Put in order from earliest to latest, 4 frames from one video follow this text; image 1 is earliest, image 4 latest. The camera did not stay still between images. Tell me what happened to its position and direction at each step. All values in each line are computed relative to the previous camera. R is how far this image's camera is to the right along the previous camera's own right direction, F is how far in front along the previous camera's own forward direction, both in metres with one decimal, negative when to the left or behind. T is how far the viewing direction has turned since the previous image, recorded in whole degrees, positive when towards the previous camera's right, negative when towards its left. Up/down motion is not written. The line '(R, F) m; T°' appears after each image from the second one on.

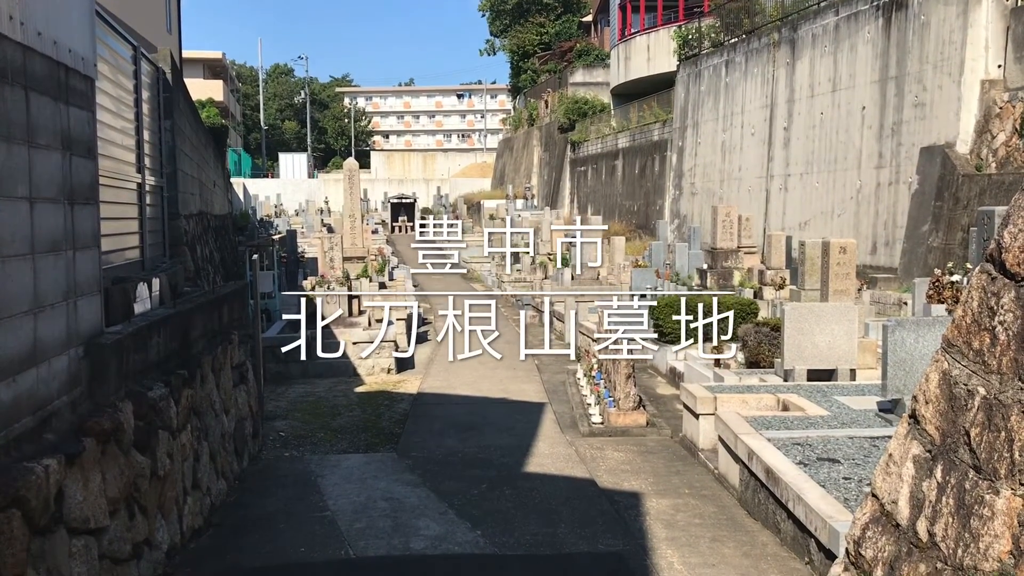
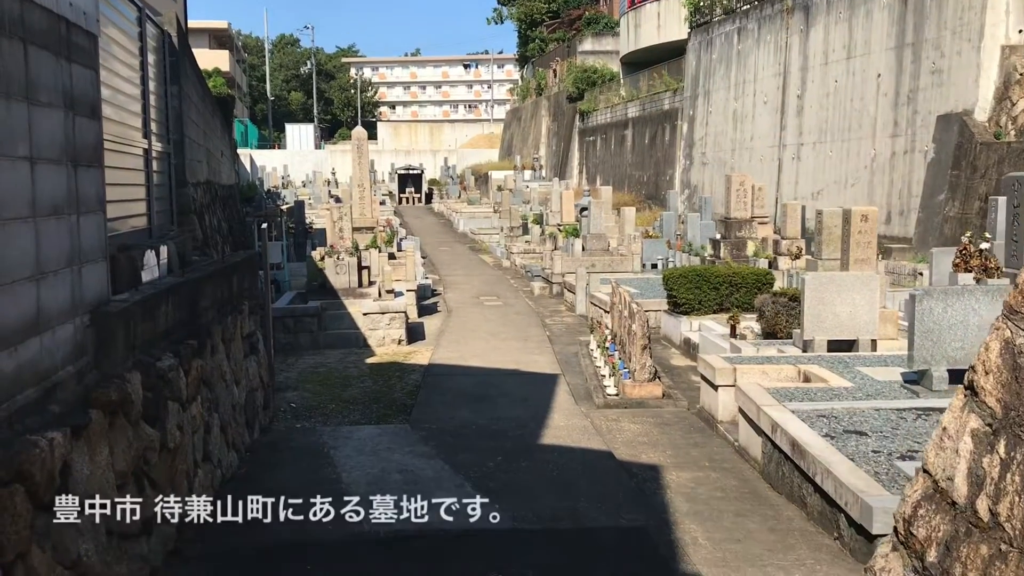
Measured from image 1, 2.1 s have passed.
(-0.1, +0.2) m; 0°
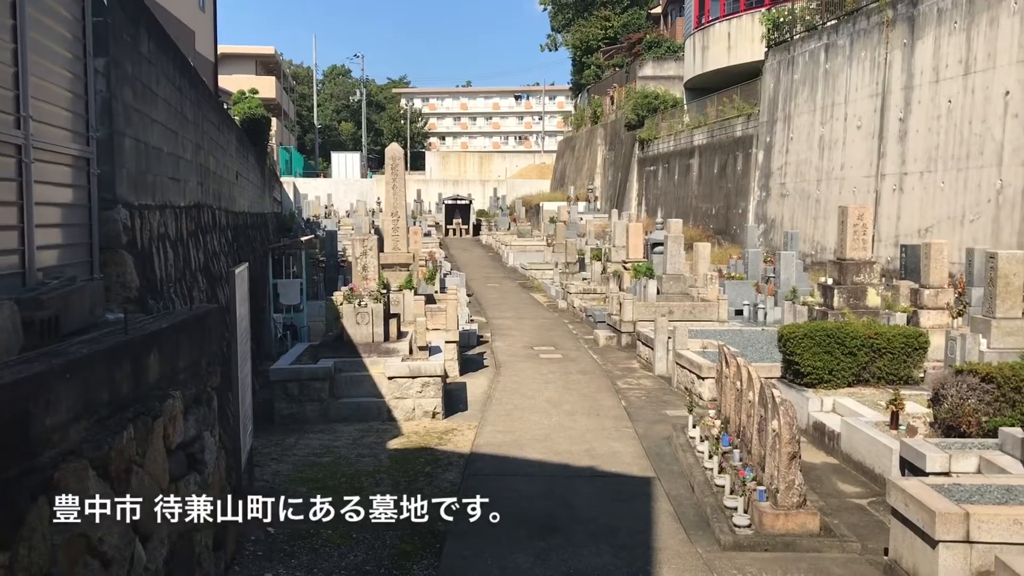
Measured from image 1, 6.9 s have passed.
(-0.2, +2.6) m; -3°
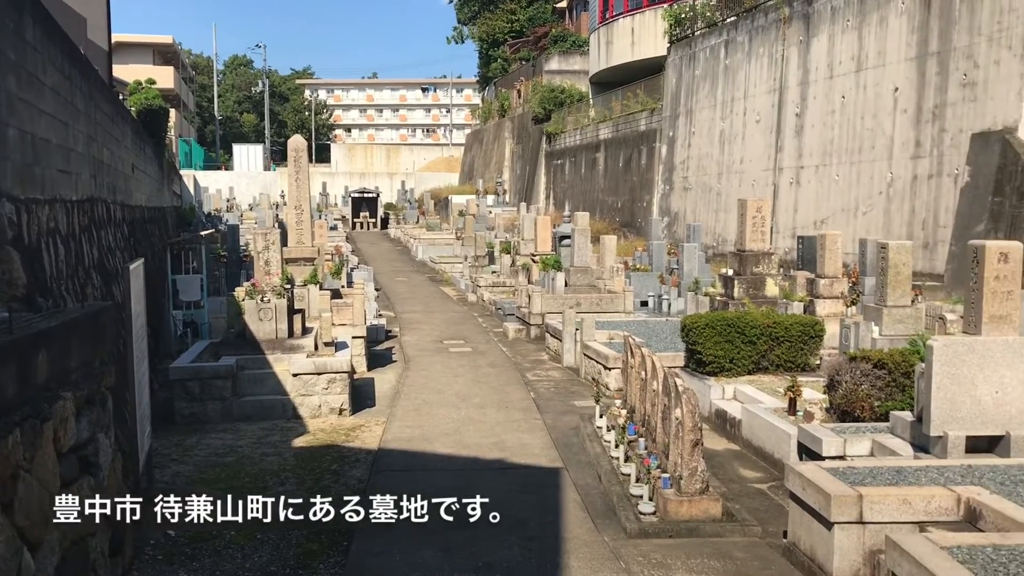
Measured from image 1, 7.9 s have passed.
(0.0, 0.0) m; +5°
